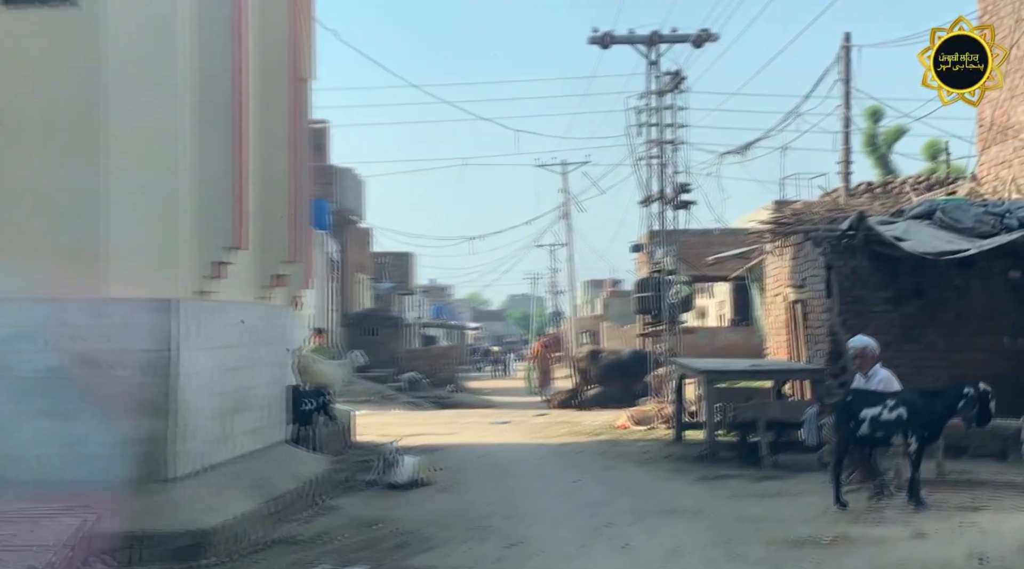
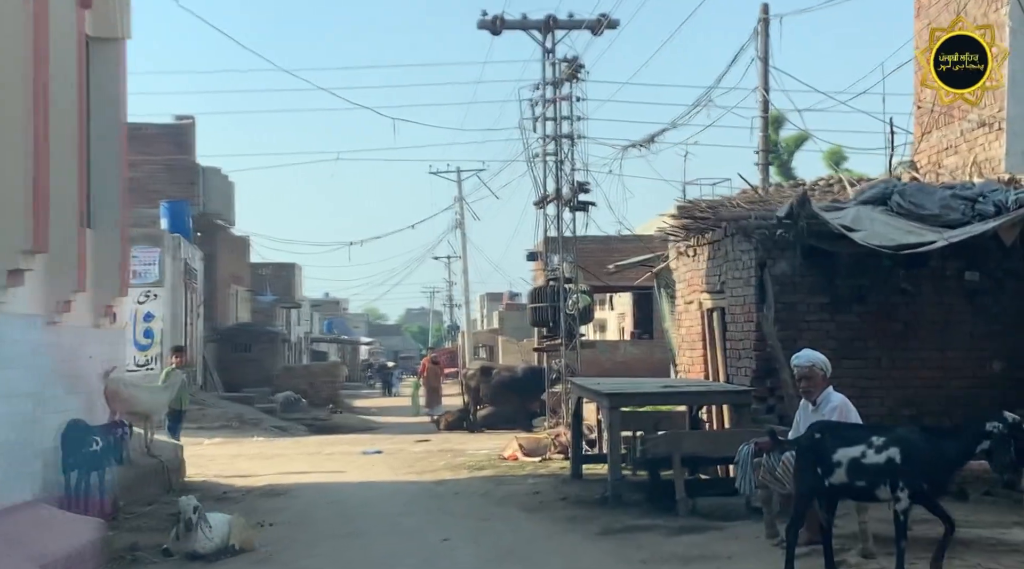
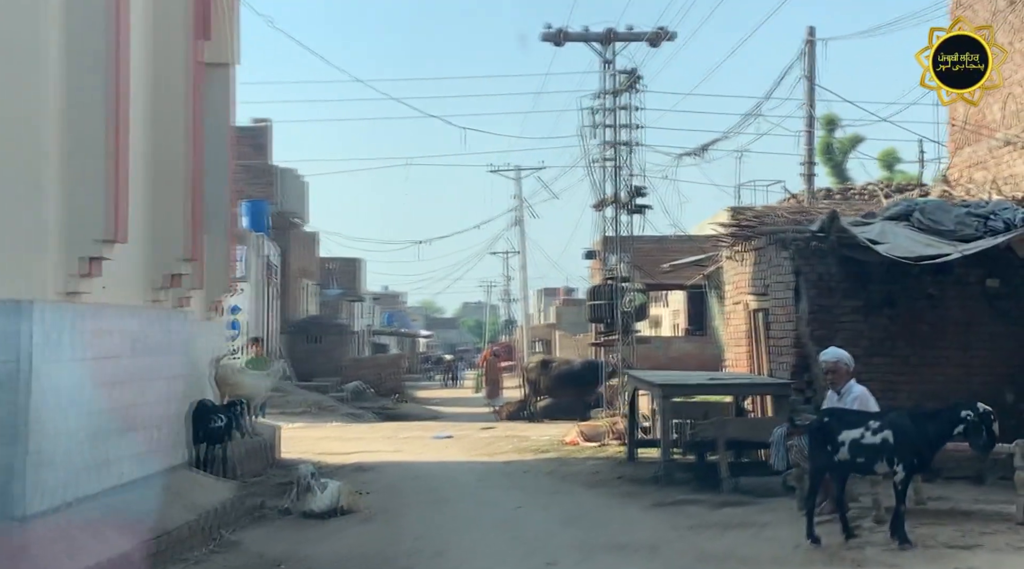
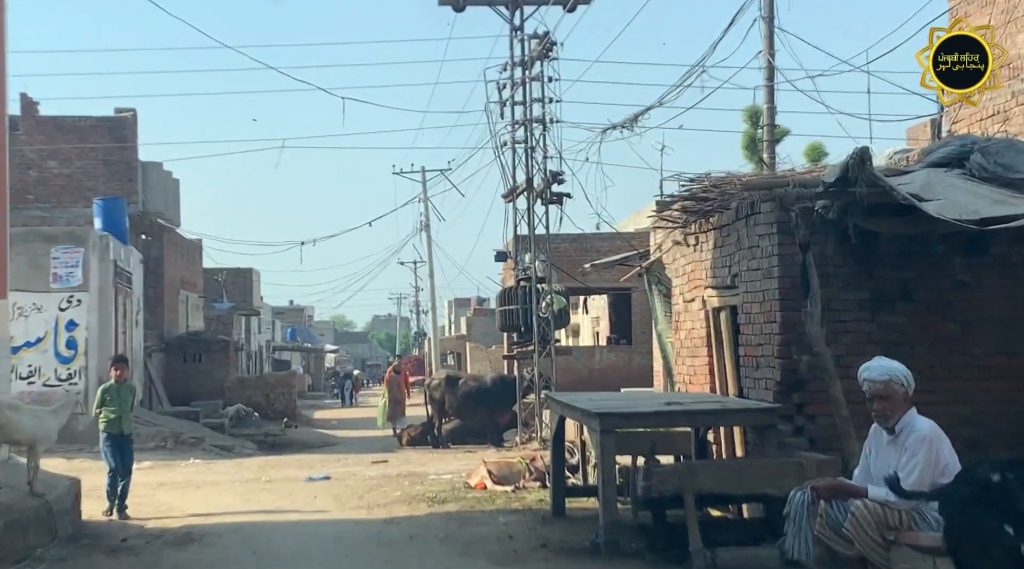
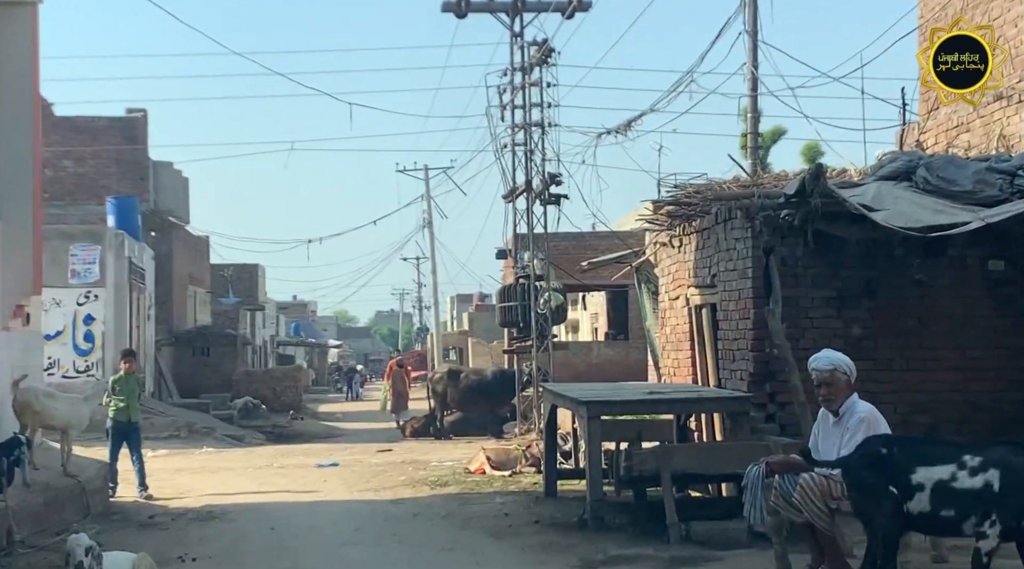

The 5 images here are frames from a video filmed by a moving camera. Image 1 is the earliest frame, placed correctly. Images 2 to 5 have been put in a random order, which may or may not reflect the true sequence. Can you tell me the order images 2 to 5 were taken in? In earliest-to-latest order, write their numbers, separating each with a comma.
3, 2, 5, 4
